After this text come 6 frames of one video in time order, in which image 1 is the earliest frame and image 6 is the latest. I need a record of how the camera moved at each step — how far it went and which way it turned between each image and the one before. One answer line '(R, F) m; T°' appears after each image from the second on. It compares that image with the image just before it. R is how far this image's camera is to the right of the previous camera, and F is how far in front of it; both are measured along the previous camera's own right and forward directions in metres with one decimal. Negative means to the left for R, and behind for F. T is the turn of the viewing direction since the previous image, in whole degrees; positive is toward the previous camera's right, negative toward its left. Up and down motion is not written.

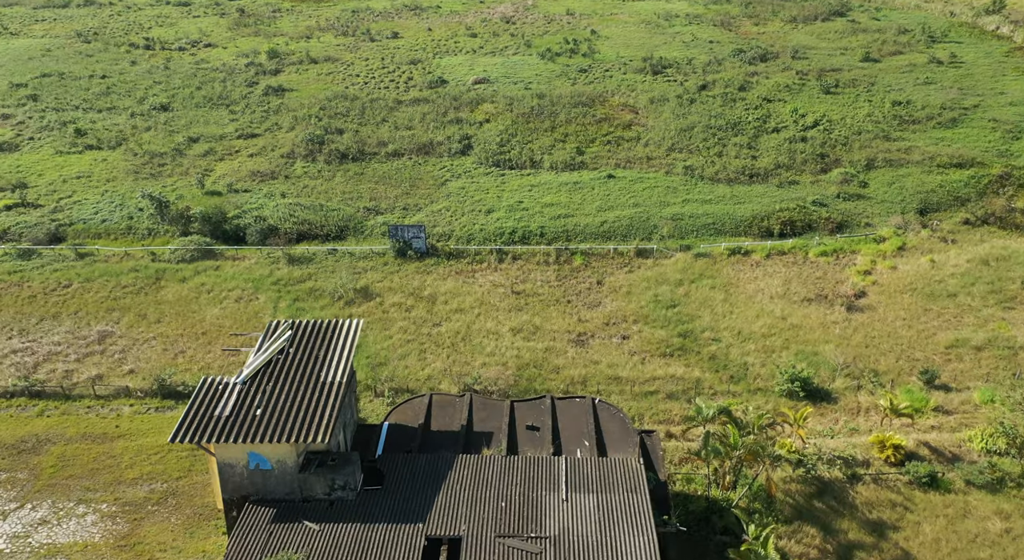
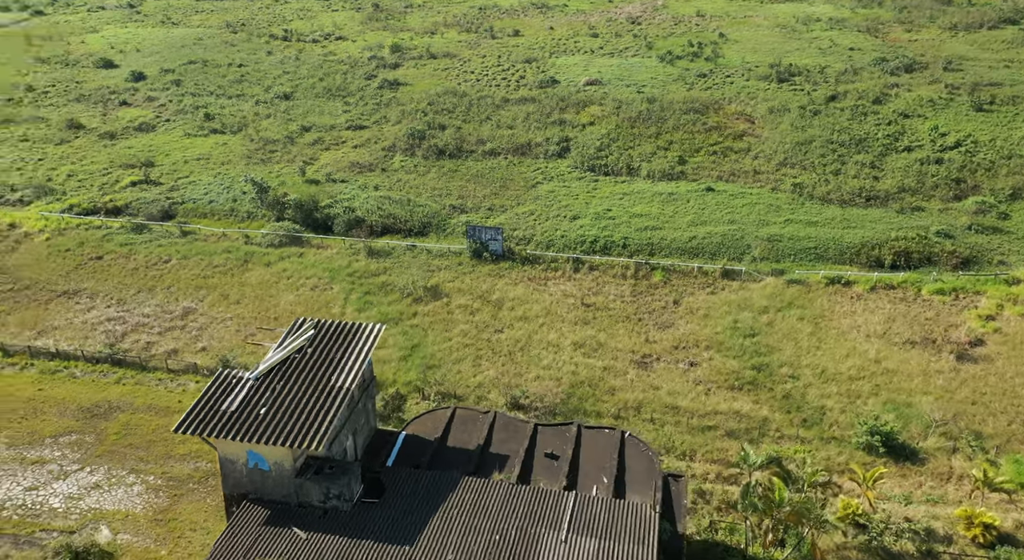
(+3.7, -0.2) m; -9°
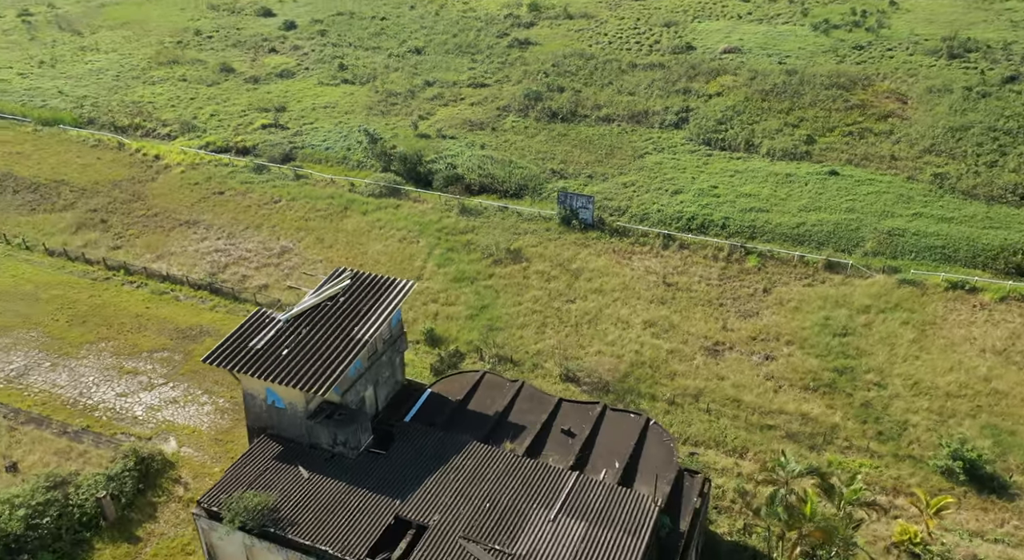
(+5.2, -0.4) m; -12°
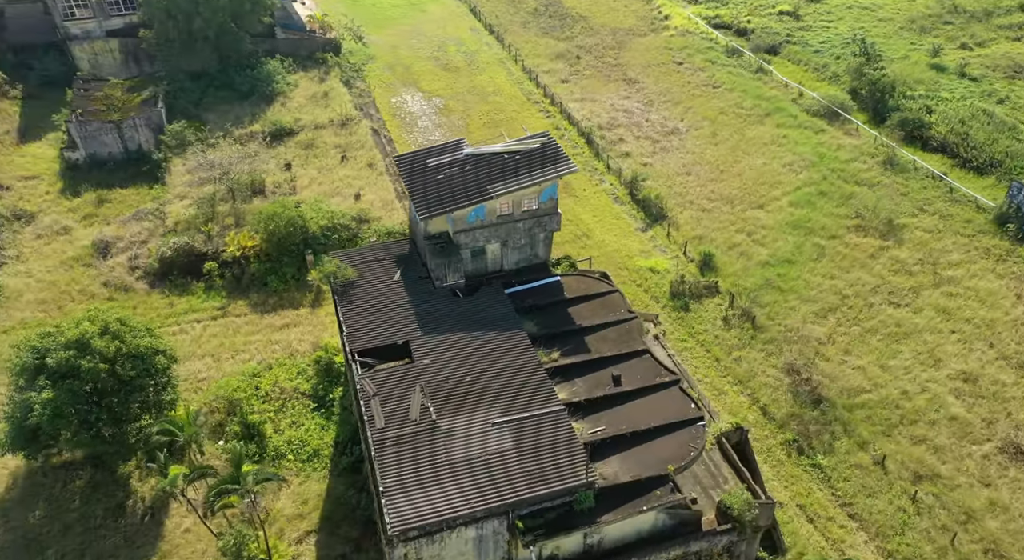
(+19.1, +9.0) m; -48°
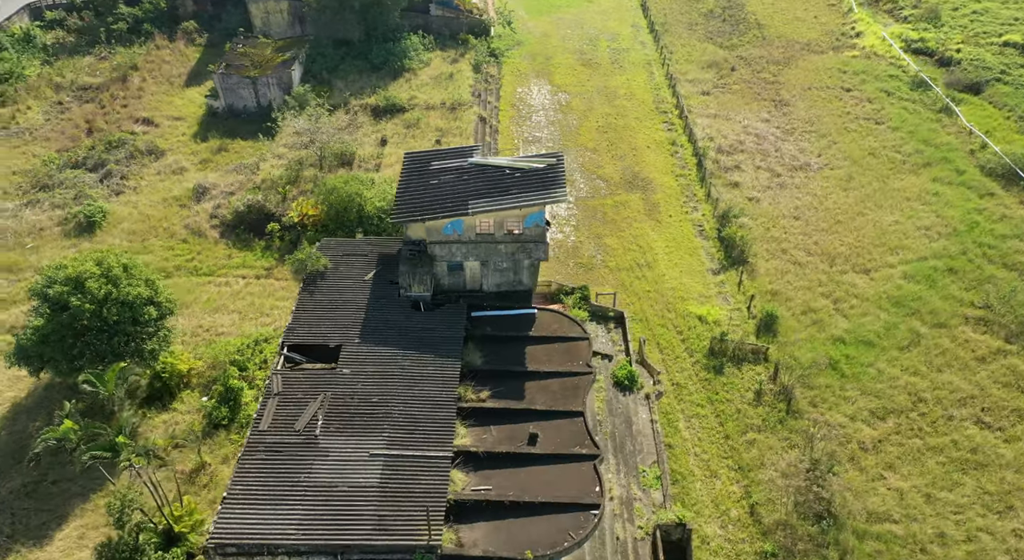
(+9.1, +3.9) m; -18°
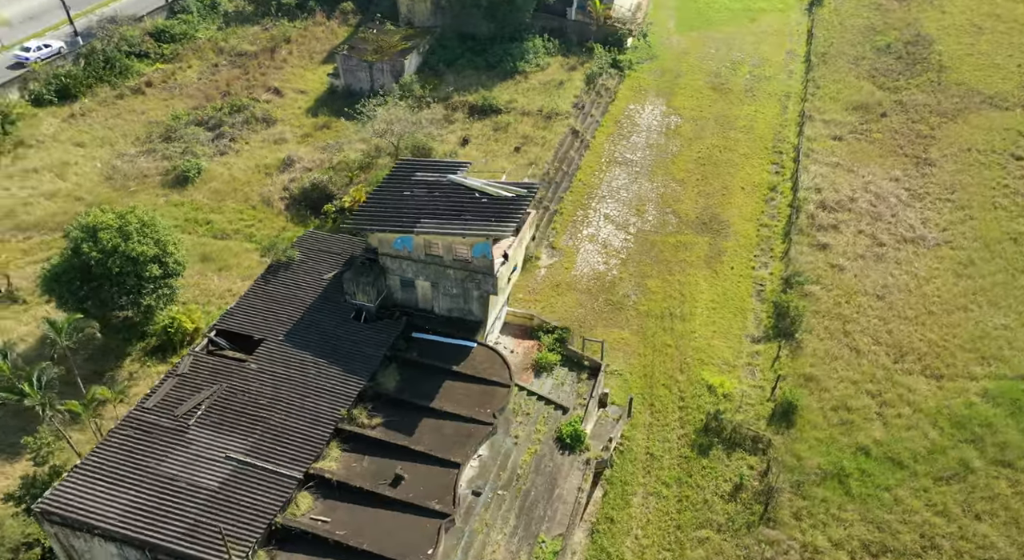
(+8.0, +3.8) m; -16°
